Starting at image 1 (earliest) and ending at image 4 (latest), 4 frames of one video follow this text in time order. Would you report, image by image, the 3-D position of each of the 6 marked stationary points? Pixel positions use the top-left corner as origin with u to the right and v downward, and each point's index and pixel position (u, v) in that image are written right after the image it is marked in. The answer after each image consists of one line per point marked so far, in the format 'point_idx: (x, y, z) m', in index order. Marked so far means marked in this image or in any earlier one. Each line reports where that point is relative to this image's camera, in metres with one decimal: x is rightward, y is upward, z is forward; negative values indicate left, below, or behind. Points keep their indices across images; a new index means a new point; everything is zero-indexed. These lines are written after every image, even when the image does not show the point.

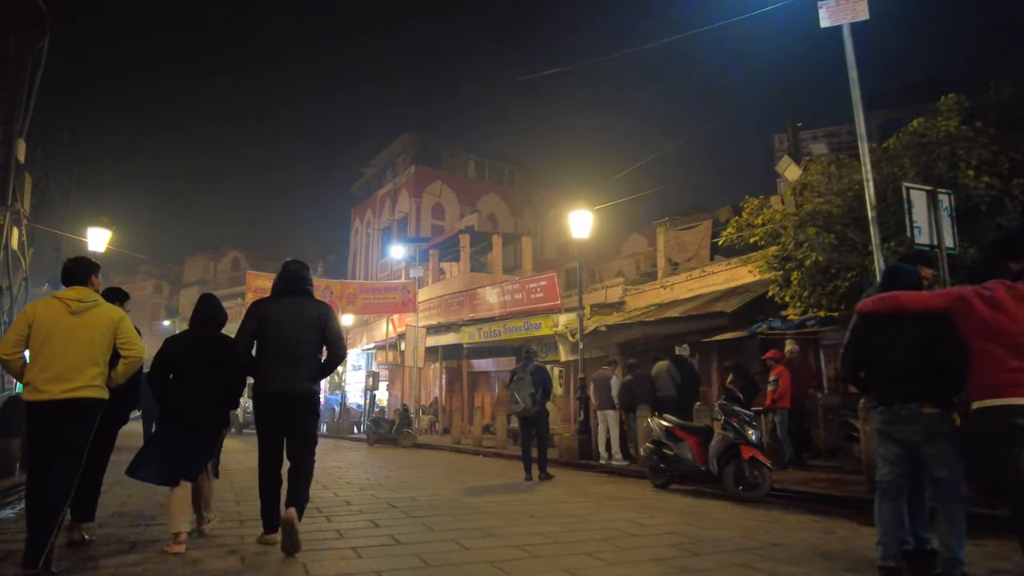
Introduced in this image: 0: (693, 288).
0: (+4.8, 0.0, +17.1) m
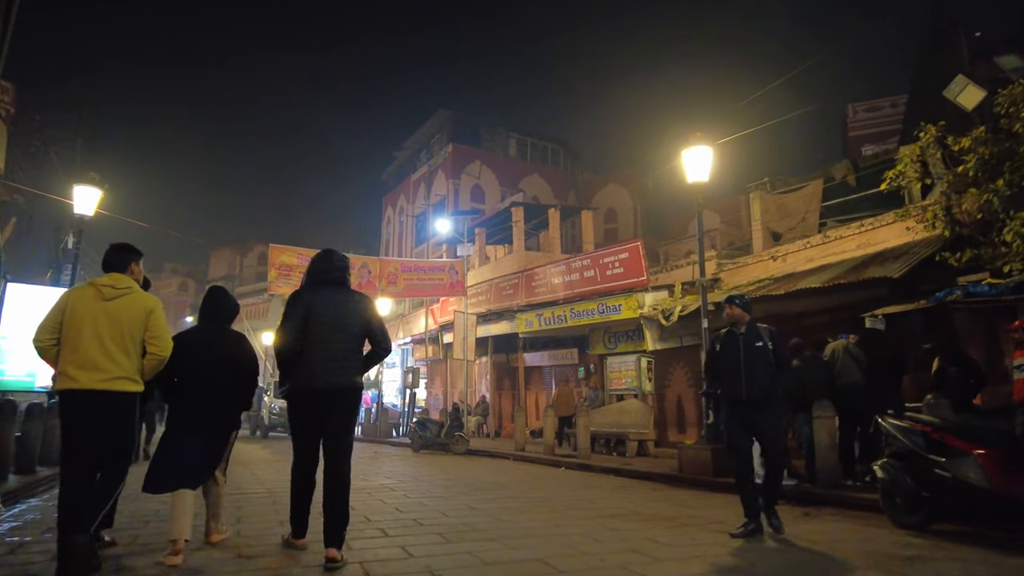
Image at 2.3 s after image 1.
0: (+6.4, +0.6, +13.8) m
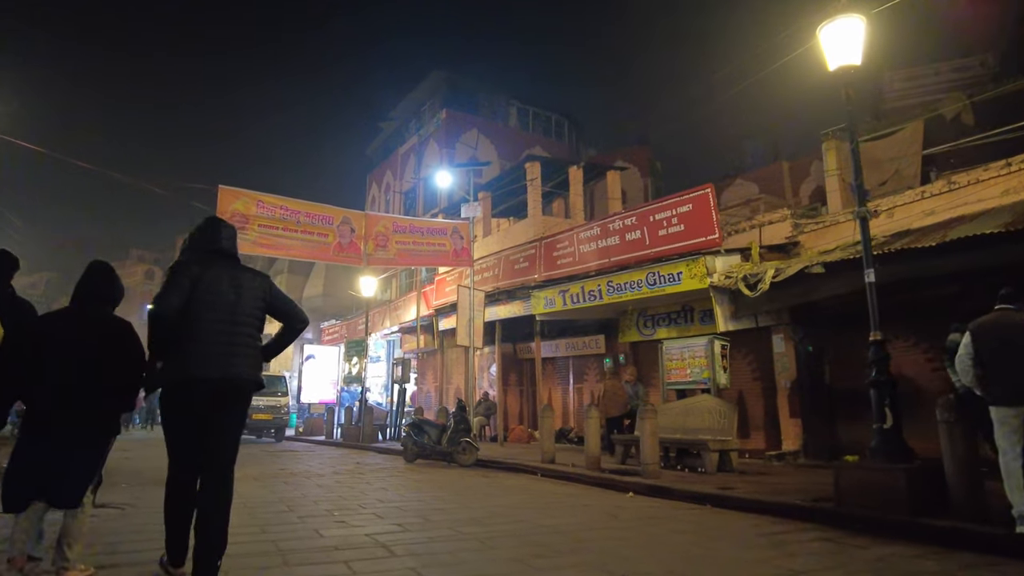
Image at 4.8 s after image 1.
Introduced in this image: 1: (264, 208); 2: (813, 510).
0: (+6.9, +1.3, +10.6) m
1: (-4.2, +1.4, +11.1) m
2: (+2.8, -2.0, +5.9) m
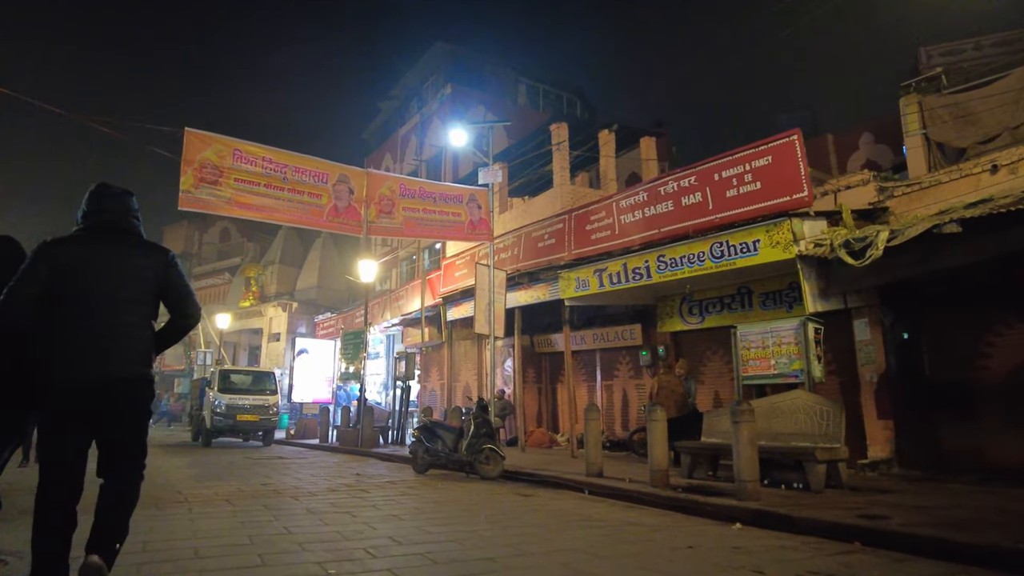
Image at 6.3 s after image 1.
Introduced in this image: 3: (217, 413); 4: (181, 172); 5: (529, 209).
0: (+7.4, +1.6, +8.5) m
1: (-3.7, +1.8, +8.9) m
2: (+3.3, -1.6, +3.8) m
3: (-7.8, -3.3, +17.1) m
4: (-4.4, +1.5, +8.6) m
5: (+0.3, +1.8, +15.0) m
